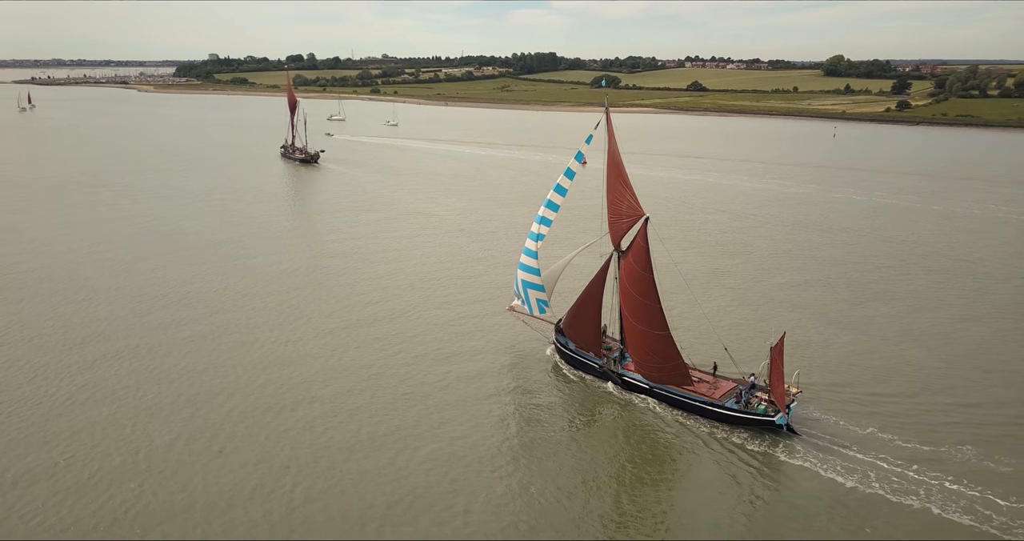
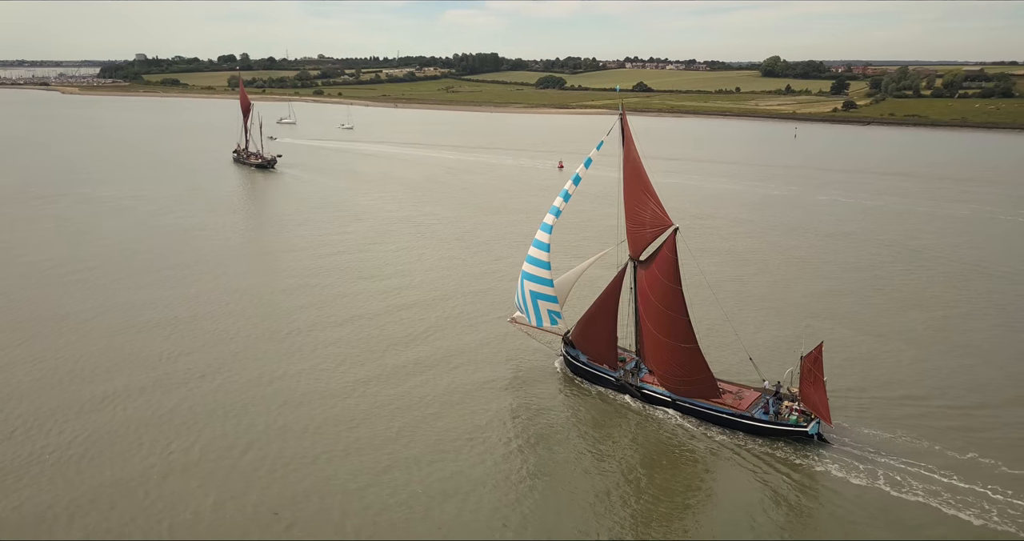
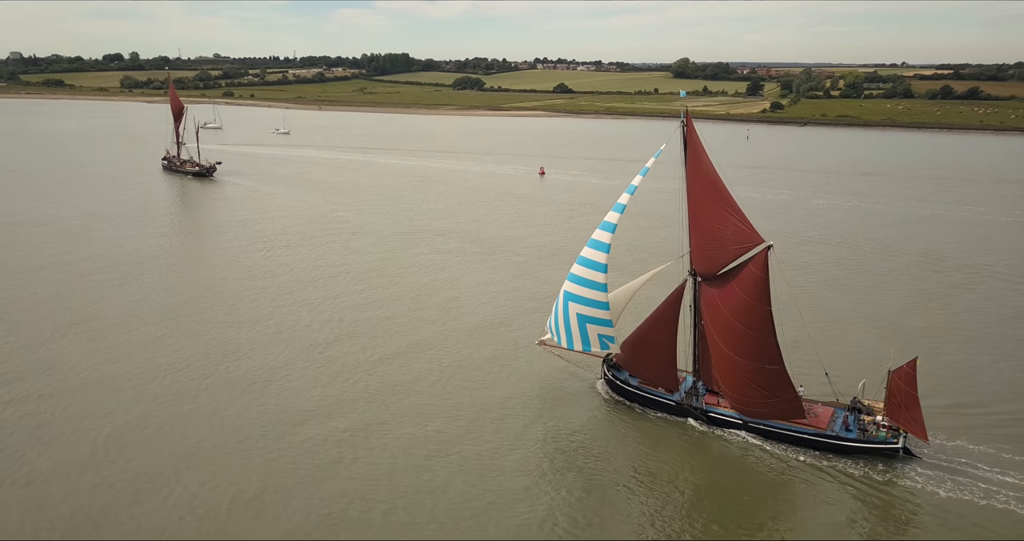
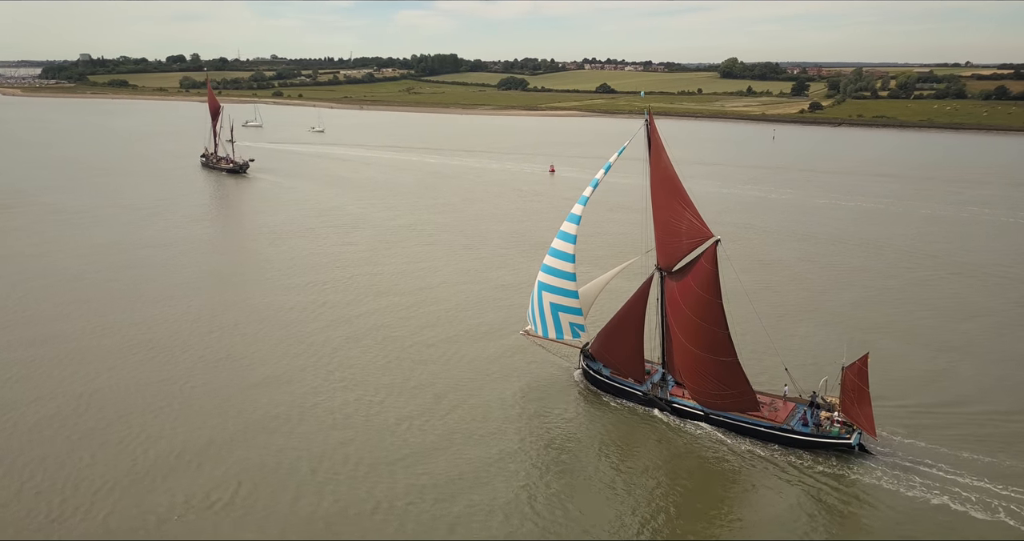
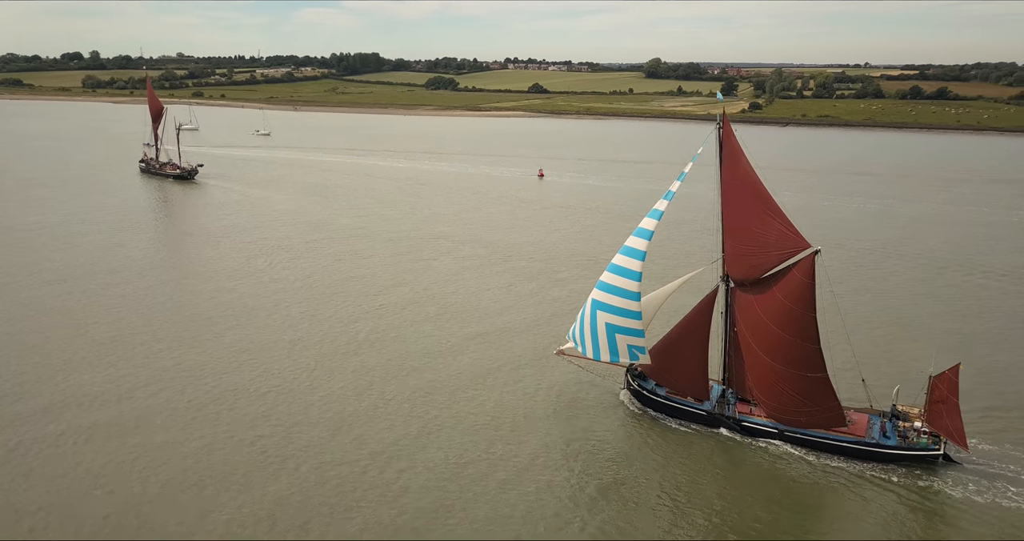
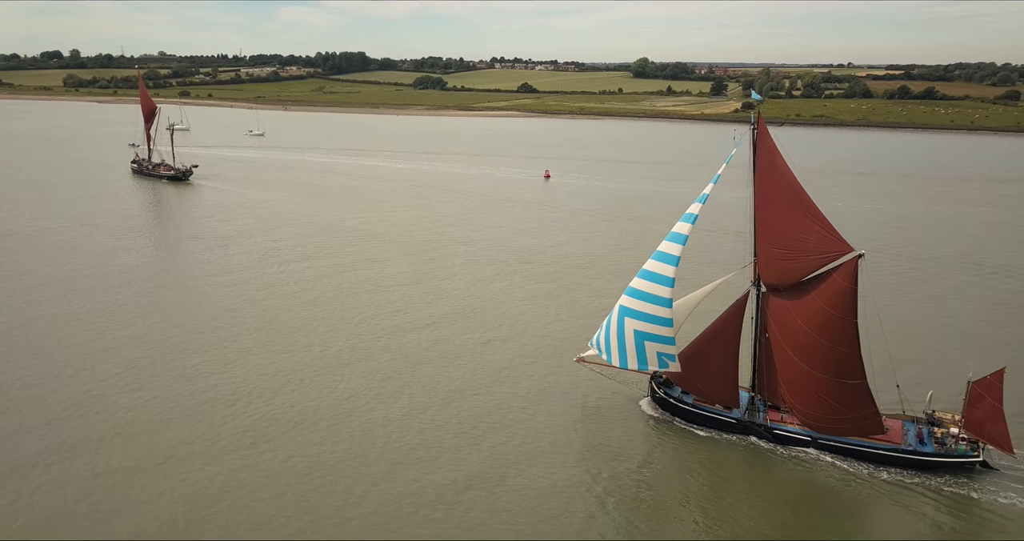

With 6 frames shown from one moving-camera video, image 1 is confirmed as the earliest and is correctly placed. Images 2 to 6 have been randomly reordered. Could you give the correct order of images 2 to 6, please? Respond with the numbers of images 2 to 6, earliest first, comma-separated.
2, 4, 3, 5, 6
